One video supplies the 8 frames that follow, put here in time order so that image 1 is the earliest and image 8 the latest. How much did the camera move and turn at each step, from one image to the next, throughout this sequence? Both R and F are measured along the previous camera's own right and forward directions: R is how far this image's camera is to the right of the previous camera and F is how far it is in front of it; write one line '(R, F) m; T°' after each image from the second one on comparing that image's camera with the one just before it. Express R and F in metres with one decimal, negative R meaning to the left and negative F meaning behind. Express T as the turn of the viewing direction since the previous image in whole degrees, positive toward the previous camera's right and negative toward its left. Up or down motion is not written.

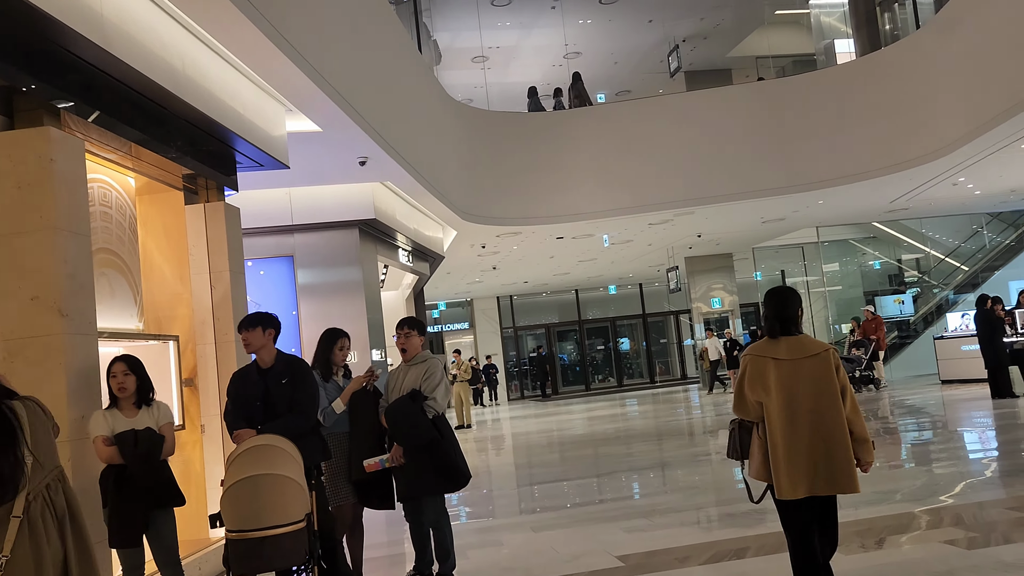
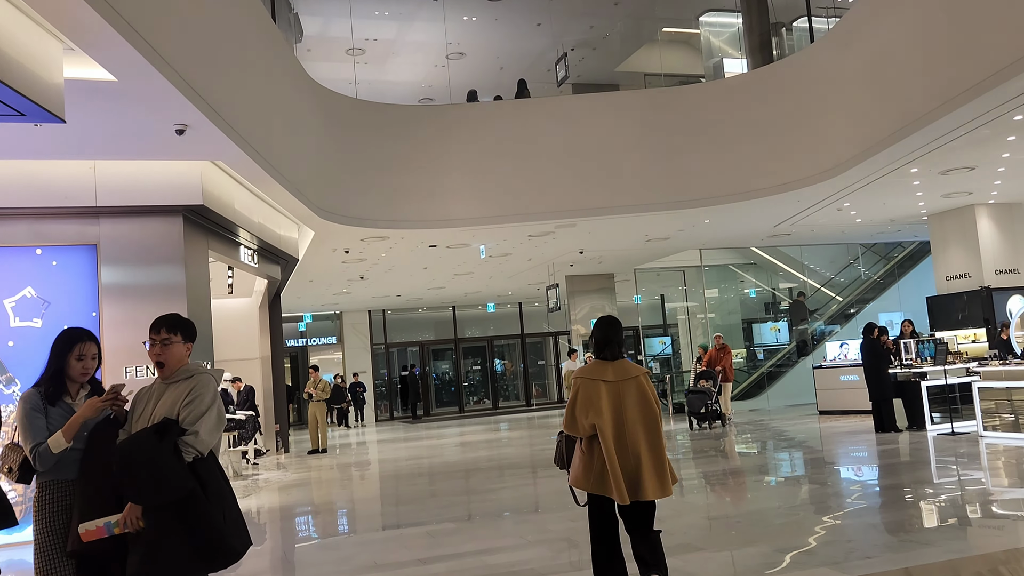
(+0.3, +1.1) m; +8°
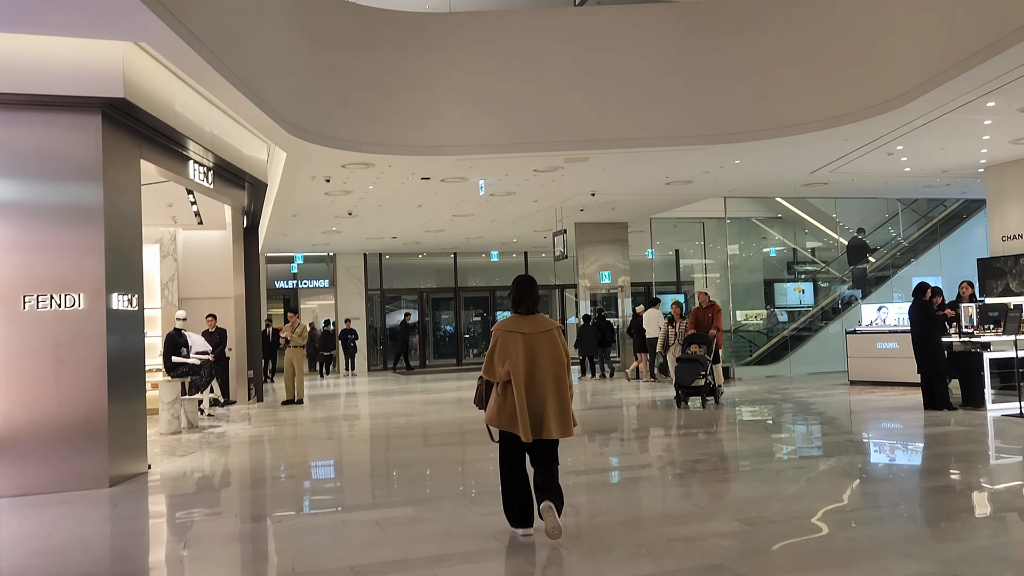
(+0.1, +1.4) m; -1°
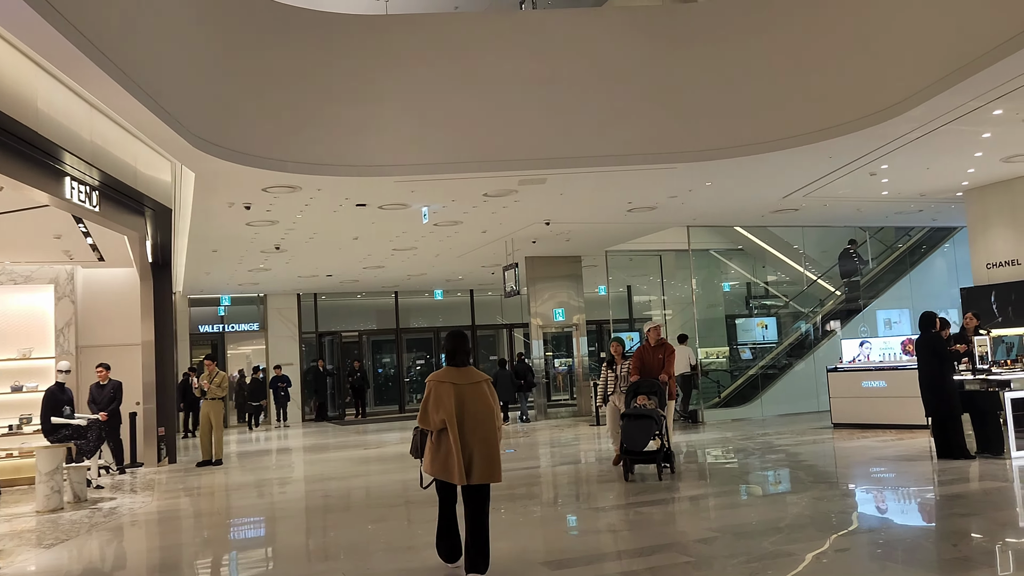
(-0.1, +1.3) m; +4°
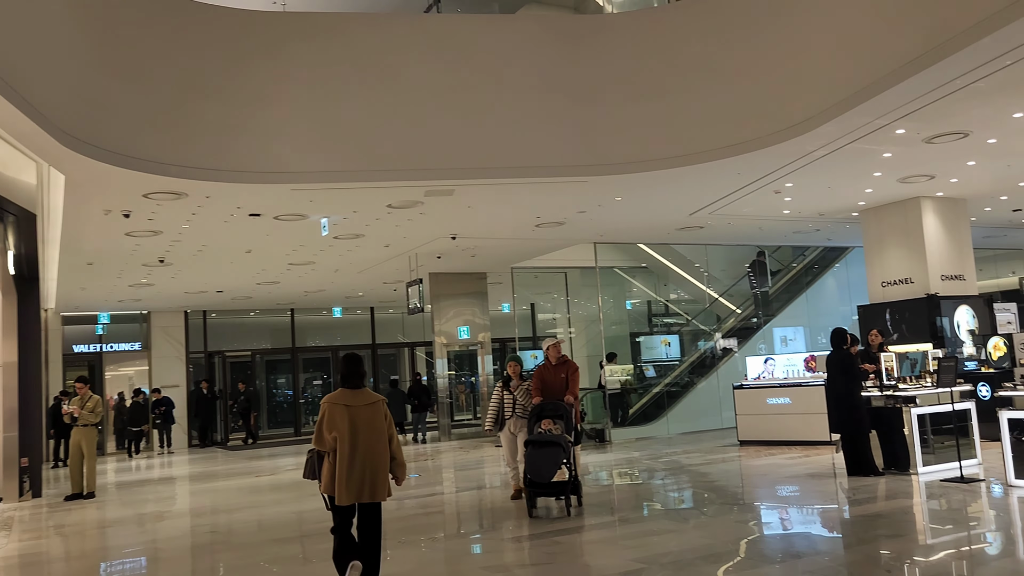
(-0.1, +0.4) m; +7°
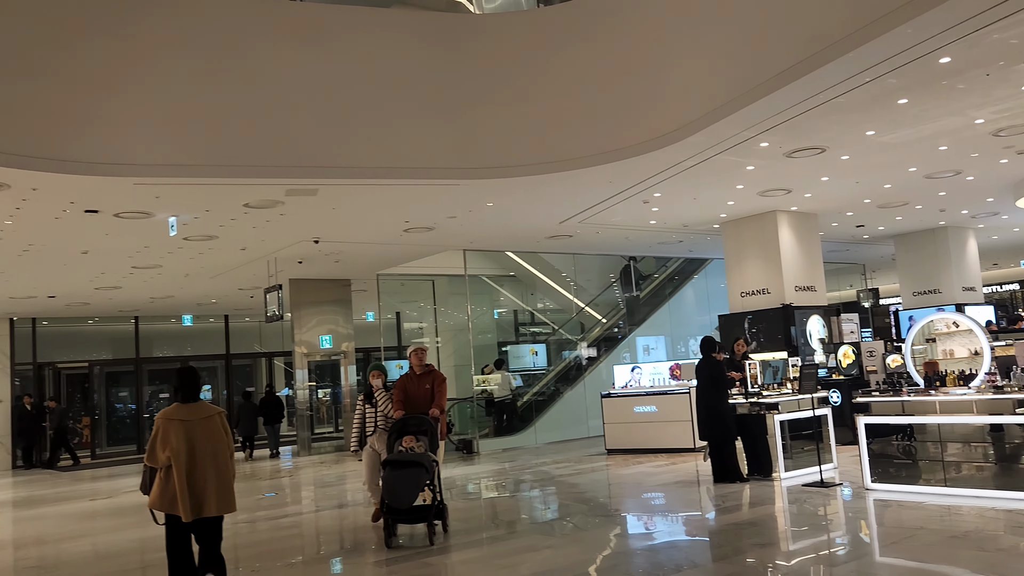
(0.0, +0.3) m; +9°
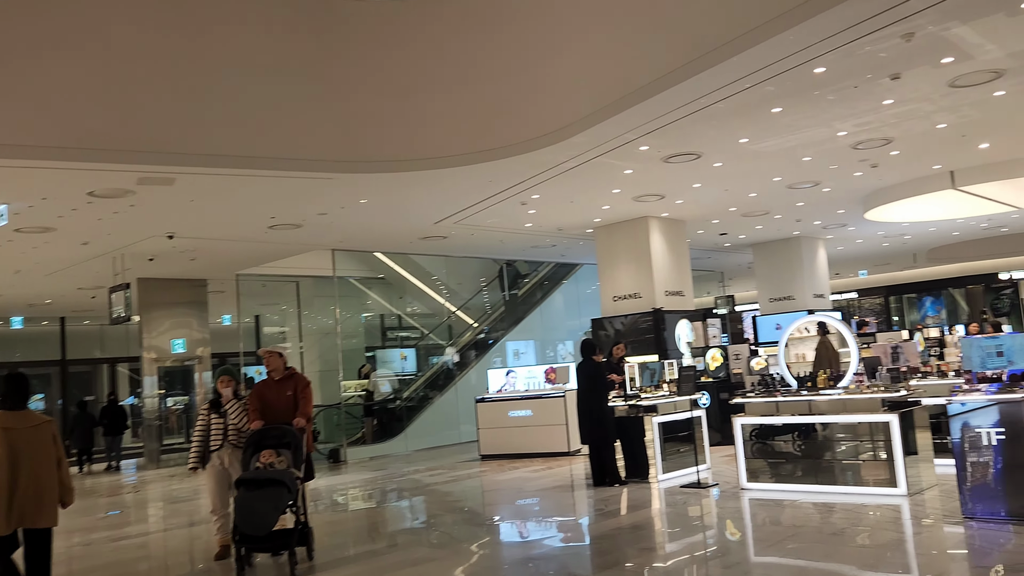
(-0.1, +0.3) m; +10°
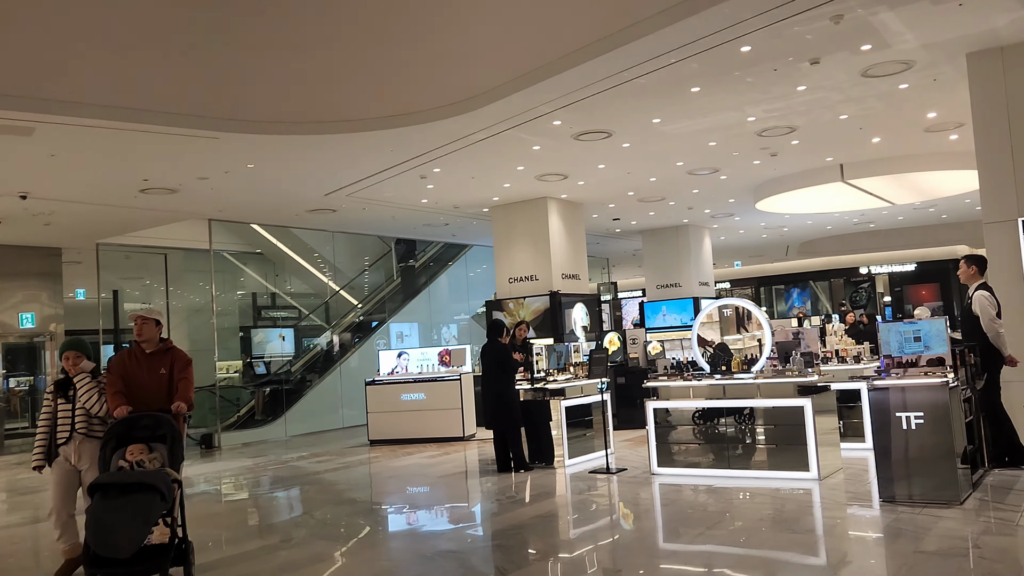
(-0.3, +0.4) m; +9°
